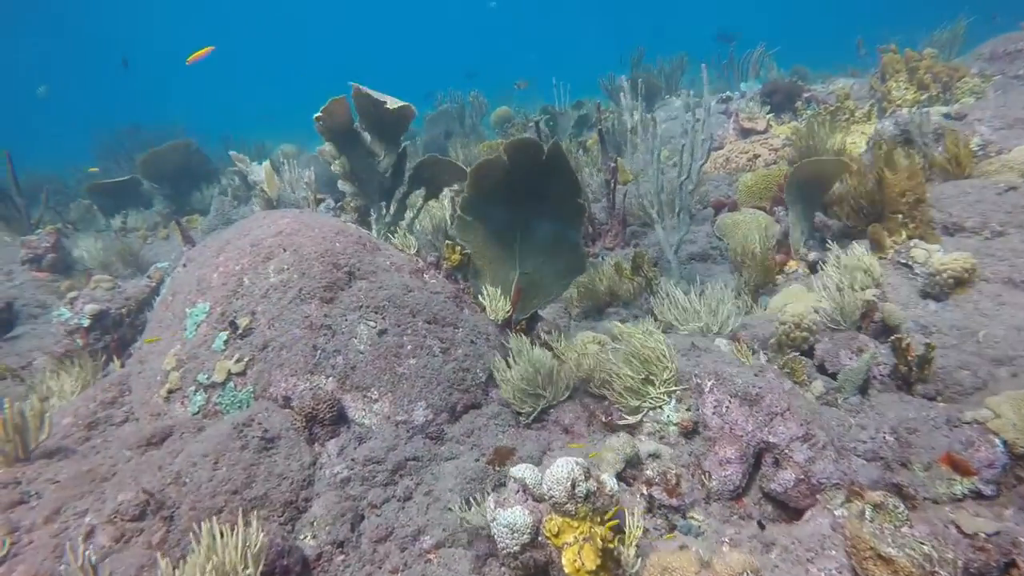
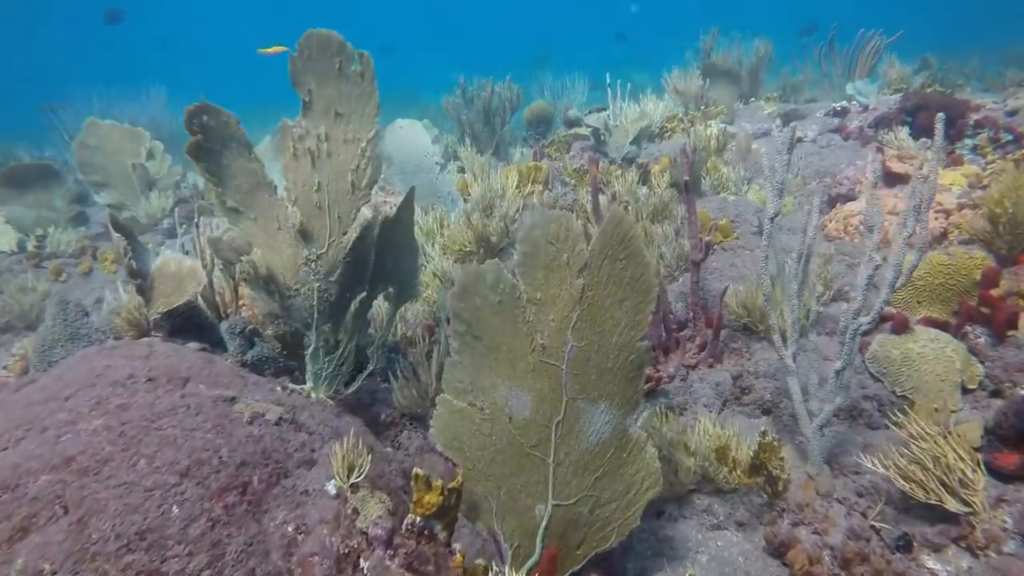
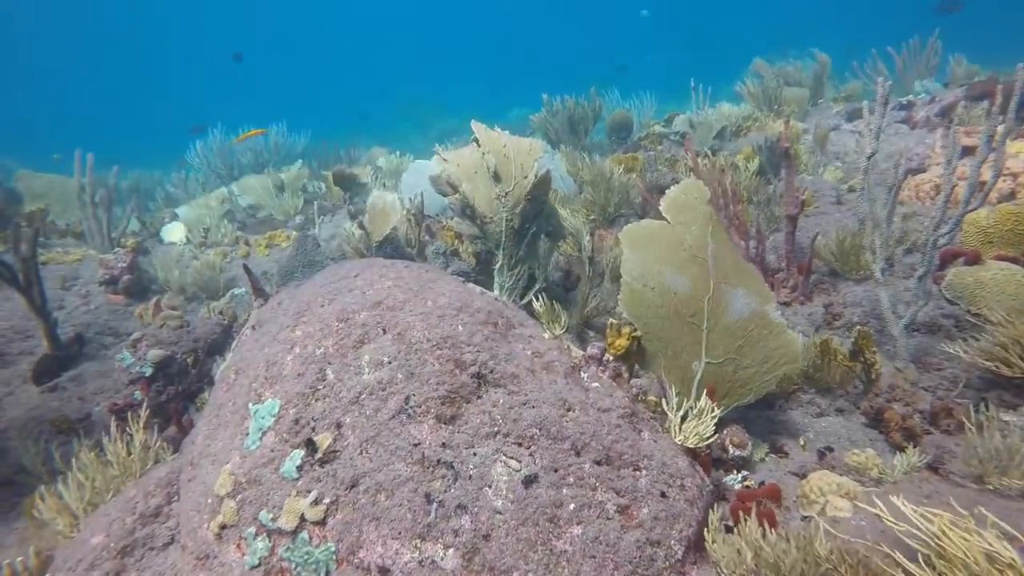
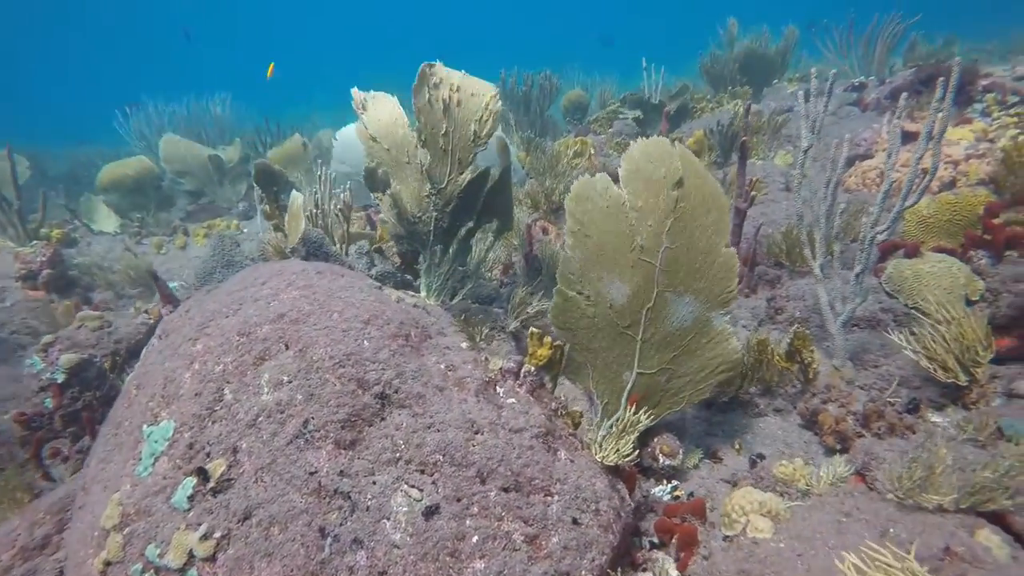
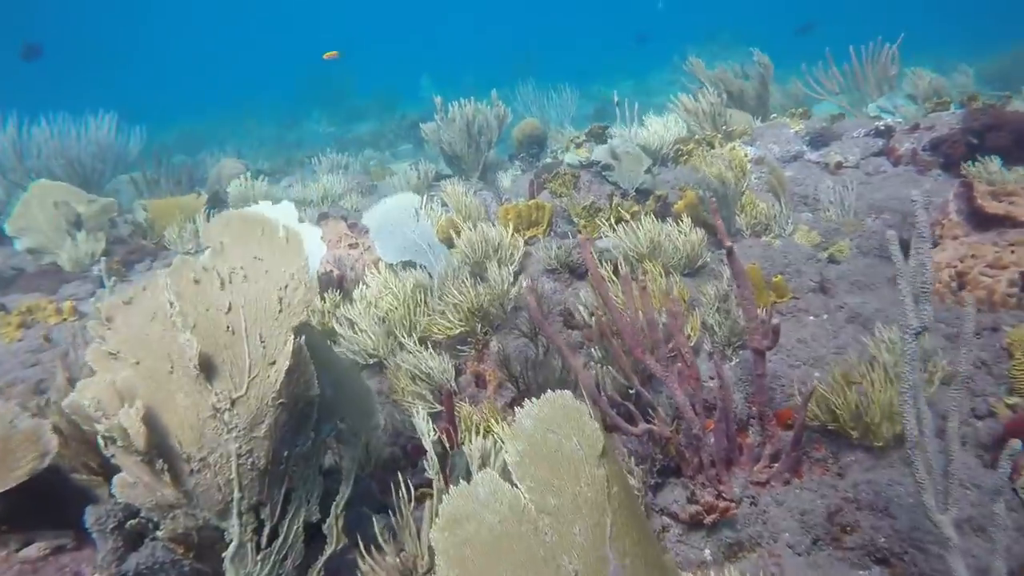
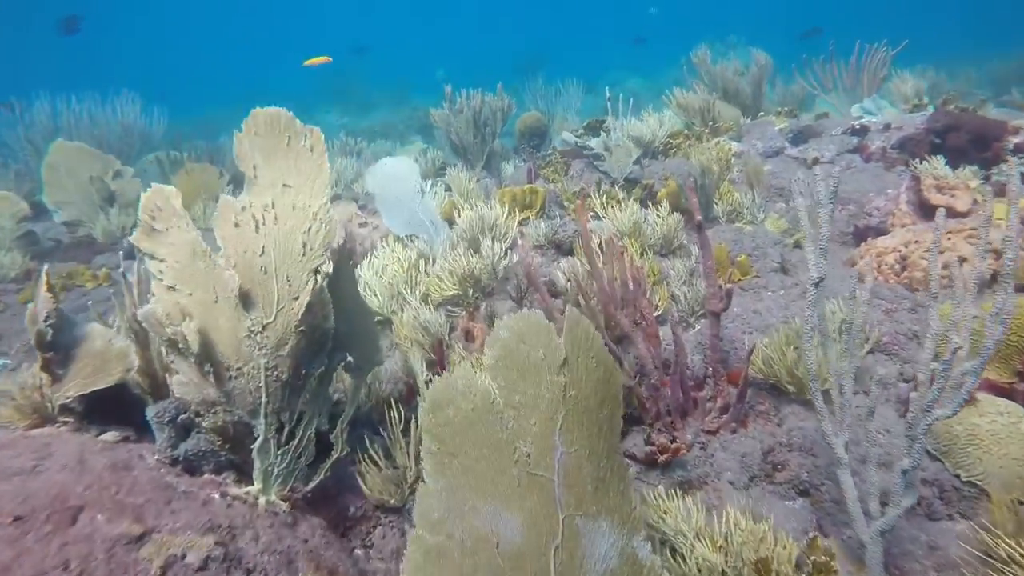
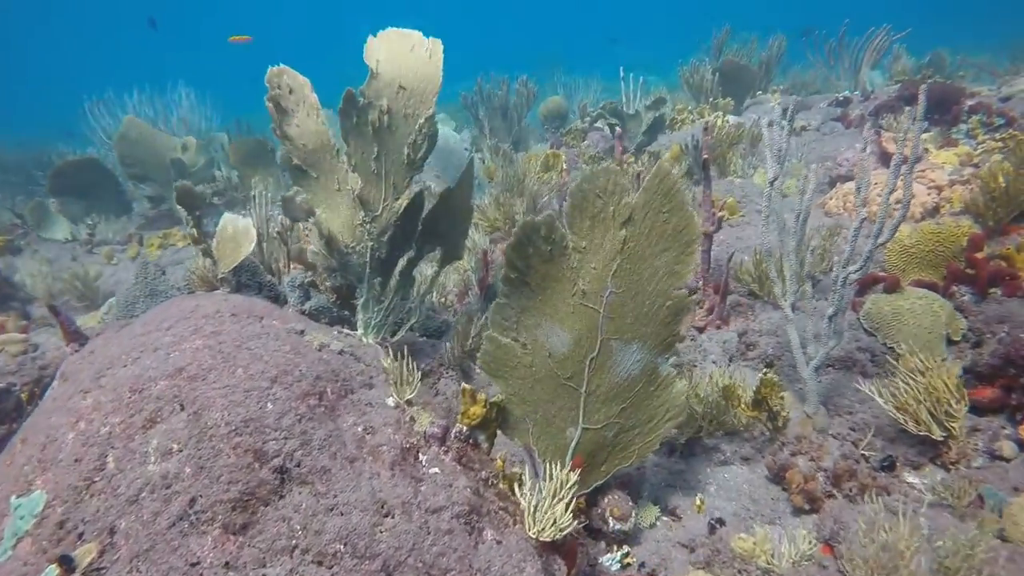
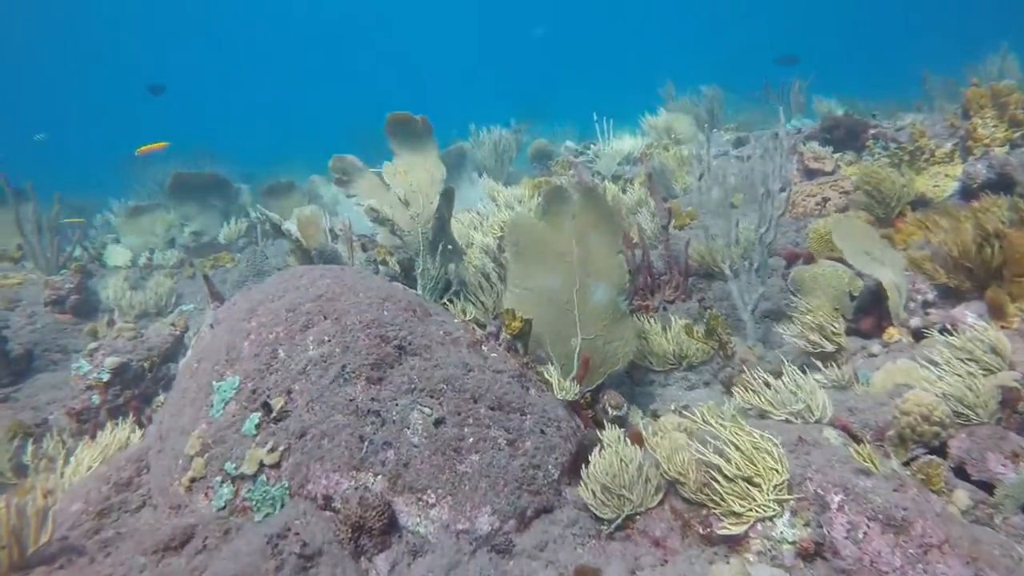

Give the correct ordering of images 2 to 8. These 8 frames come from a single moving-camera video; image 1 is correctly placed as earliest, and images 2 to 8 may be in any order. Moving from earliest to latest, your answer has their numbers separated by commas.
8, 3, 4, 7, 2, 6, 5
